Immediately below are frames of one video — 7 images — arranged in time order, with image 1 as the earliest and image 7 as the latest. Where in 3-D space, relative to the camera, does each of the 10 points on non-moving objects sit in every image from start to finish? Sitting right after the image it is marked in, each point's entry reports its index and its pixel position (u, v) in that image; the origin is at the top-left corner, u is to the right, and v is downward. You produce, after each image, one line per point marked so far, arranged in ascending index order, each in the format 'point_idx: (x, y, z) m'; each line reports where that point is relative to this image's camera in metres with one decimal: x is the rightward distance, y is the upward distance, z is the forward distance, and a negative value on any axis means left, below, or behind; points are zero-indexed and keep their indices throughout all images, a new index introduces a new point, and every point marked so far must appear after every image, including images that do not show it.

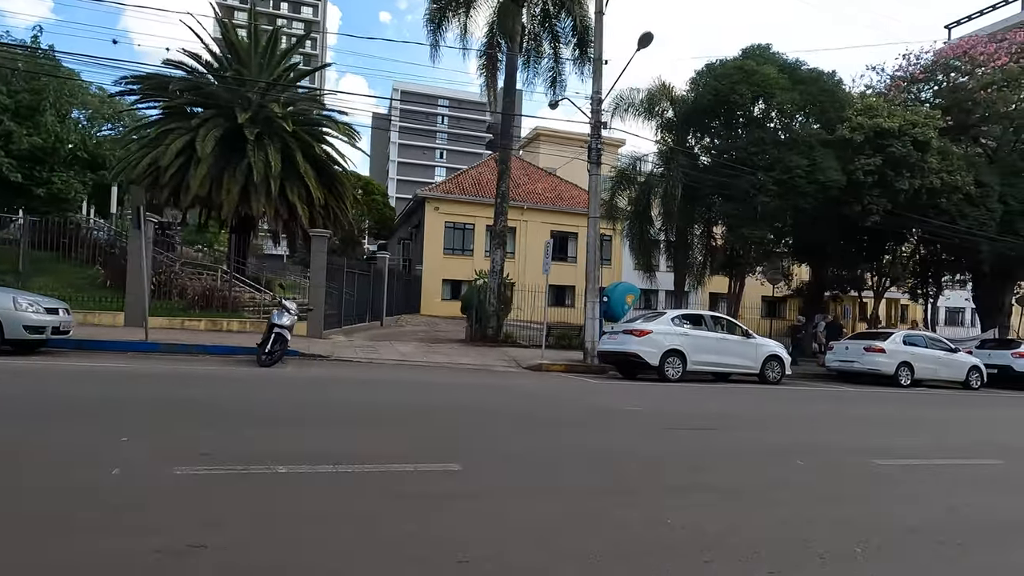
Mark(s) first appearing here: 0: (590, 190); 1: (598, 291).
0: (+2.7, +3.4, +18.2) m
1: (+2.9, -0.1, +17.7) m
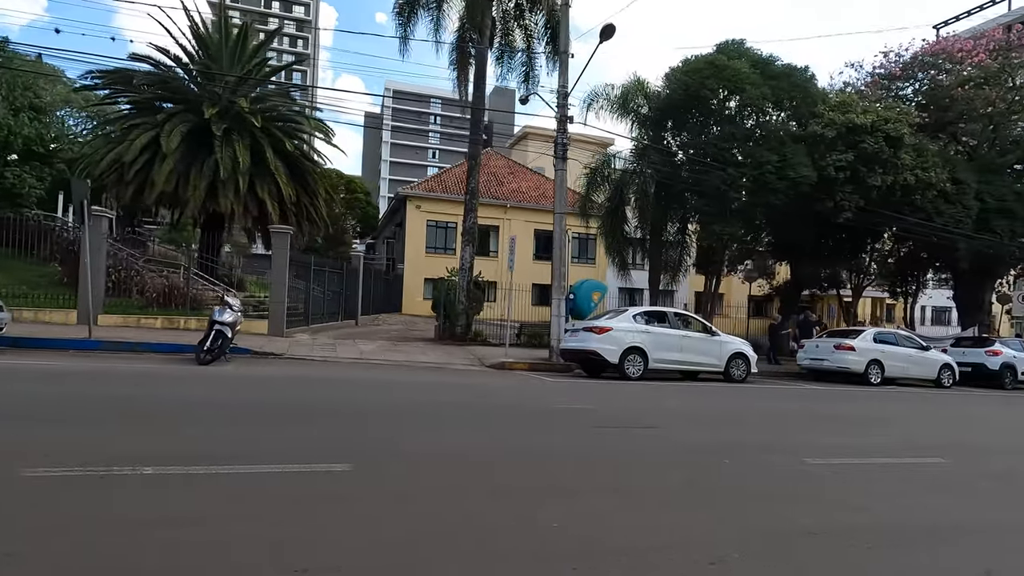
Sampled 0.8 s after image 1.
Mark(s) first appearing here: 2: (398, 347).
0: (+1.5, +3.5, +18.0) m
1: (+1.7, 0.0, +17.4) m
2: (-4.0, -2.0, +18.3) m
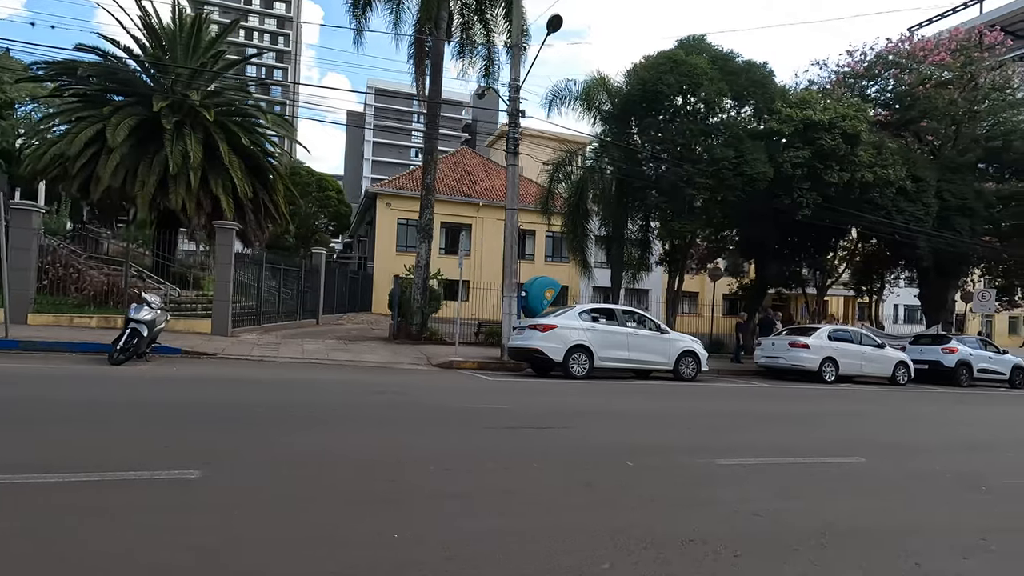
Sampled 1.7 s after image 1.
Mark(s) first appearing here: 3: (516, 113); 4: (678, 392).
0: (-0.1, +3.6, +17.6) m
1: (+0.1, +0.1, +17.1) m
2: (-5.6, -1.9, +17.8) m
3: (+0.1, +5.8, +17.7) m
4: (+4.4, -2.8, +14.2) m
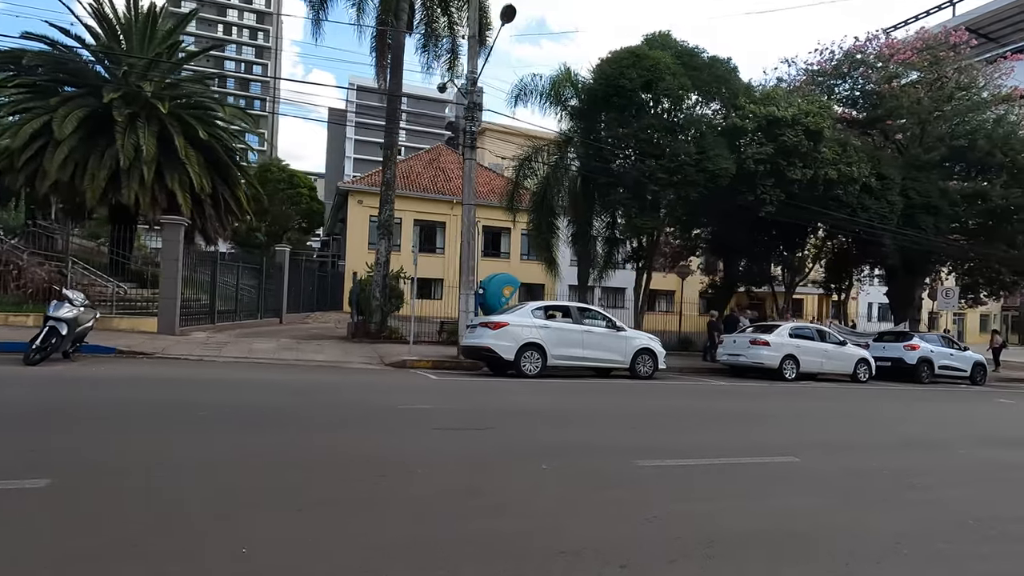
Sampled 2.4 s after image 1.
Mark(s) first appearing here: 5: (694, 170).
0: (-1.5, +3.7, +17.2) m
1: (-1.3, +0.2, +16.7) m
2: (-7.0, -1.8, +17.3) m
3: (-1.3, +5.9, +17.3) m
4: (+3.1, -2.7, +13.9) m
5: (+6.8, +4.4, +19.9) m
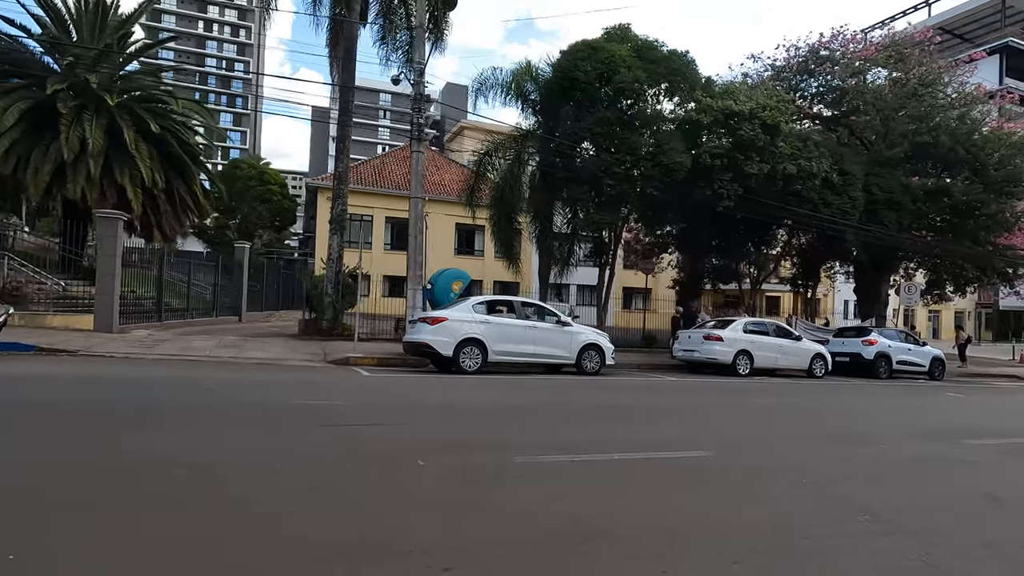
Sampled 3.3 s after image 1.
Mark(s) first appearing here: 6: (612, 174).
0: (-3.1, +3.8, +16.8) m
1: (-2.9, +0.3, +16.3) m
2: (-8.6, -1.7, +16.8) m
3: (-2.9, +6.0, +16.9) m
4: (+1.6, -2.6, +13.6) m
5: (+5.1, +4.6, +19.6) m
6: (+3.7, +4.3, +20.0) m
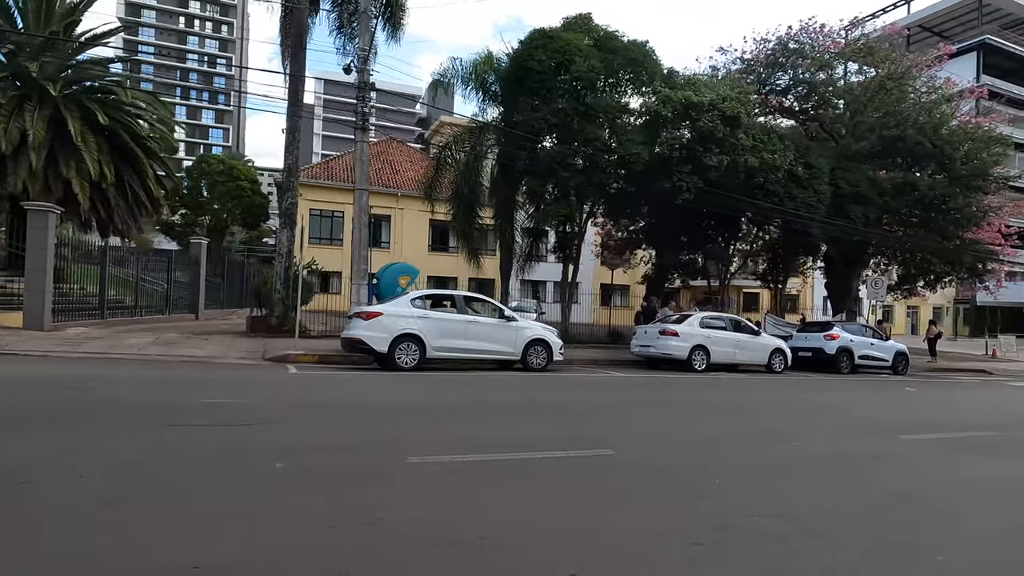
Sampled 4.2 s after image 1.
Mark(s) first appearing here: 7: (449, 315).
0: (-4.7, +4.0, +16.3) m
1: (-4.4, +0.5, +15.8) m
2: (-10.1, -1.6, +16.2) m
3: (-4.5, +6.2, +16.4) m
4: (+0.1, -2.4, +13.2) m
5: (+3.5, +4.8, +19.2) m
6: (+2.1, +4.5, +19.5) m
7: (-1.6, -0.7, +13.6) m
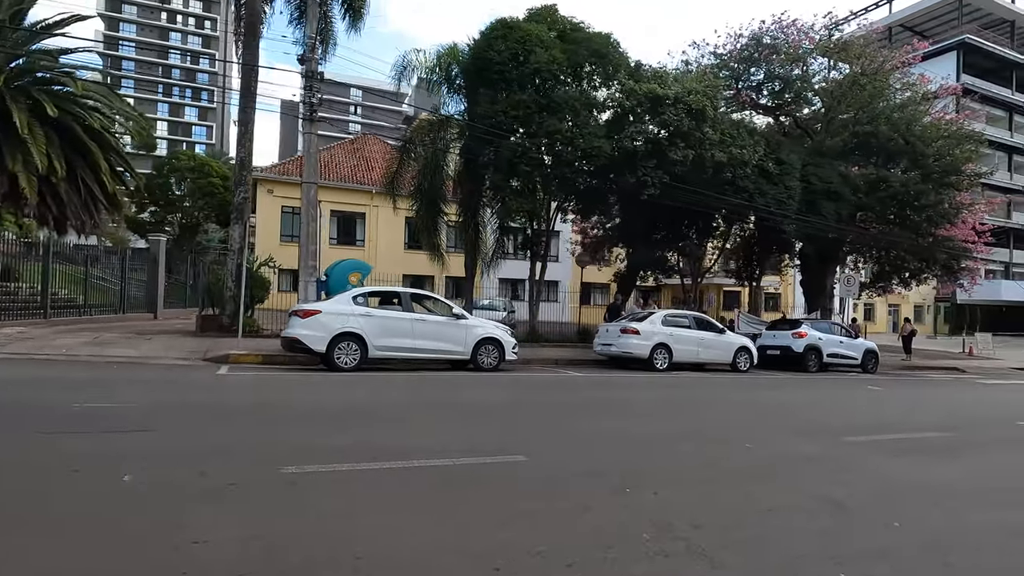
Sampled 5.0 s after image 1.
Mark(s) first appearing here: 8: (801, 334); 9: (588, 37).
0: (-6.0, +4.1, +15.7) m
1: (-5.7, +0.5, +15.2) m
2: (-11.5, -1.5, +15.5) m
3: (-5.8, +6.3, +15.8) m
4: (-1.2, -2.3, +12.7) m
5: (+2.1, +4.9, +18.8) m
6: (+0.7, +4.6, +19.0) m
7: (-2.9, -0.6, +13.0) m
8: (+10.7, -1.7, +19.7) m
9: (+2.9, +9.2, +19.7) m
